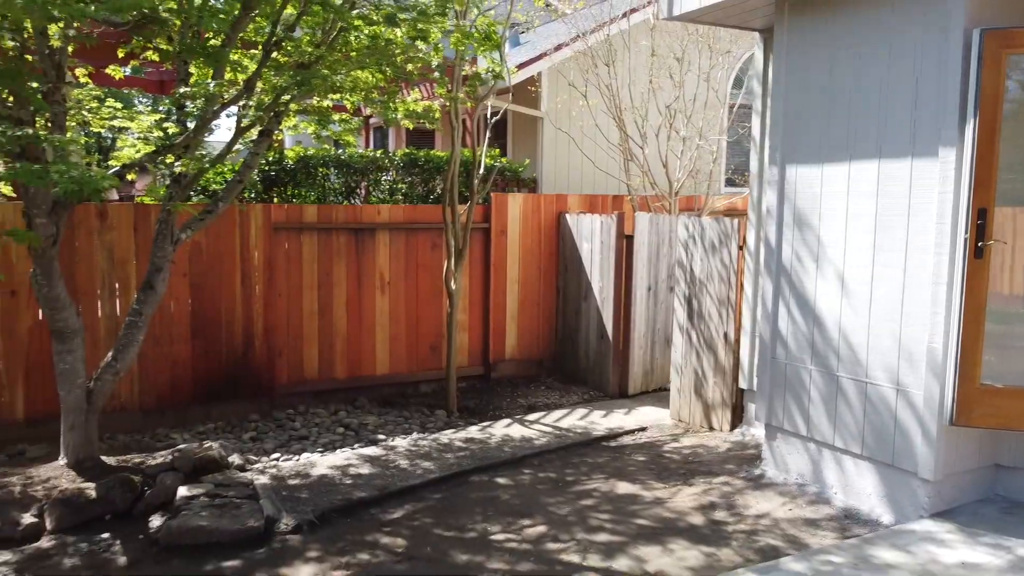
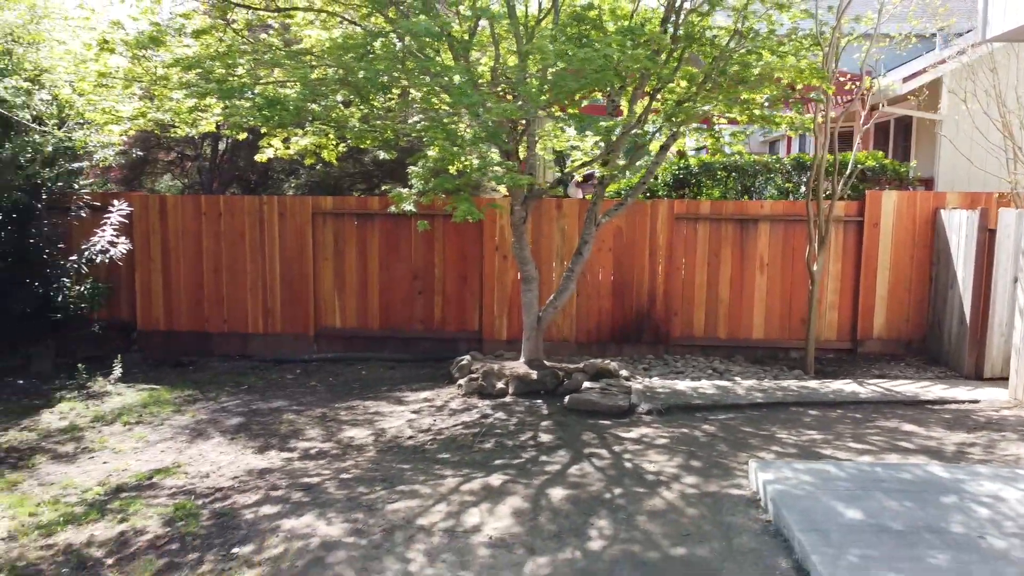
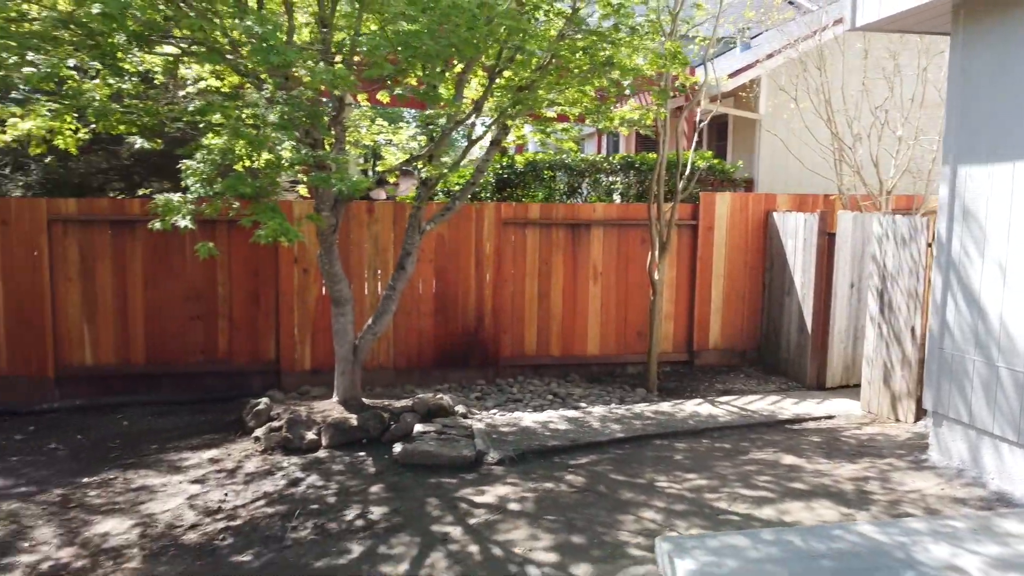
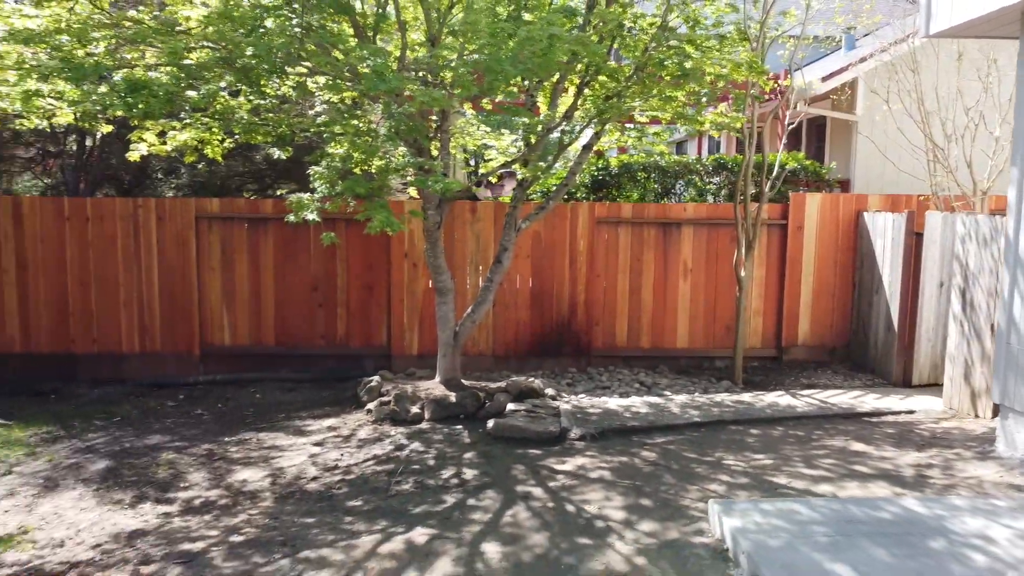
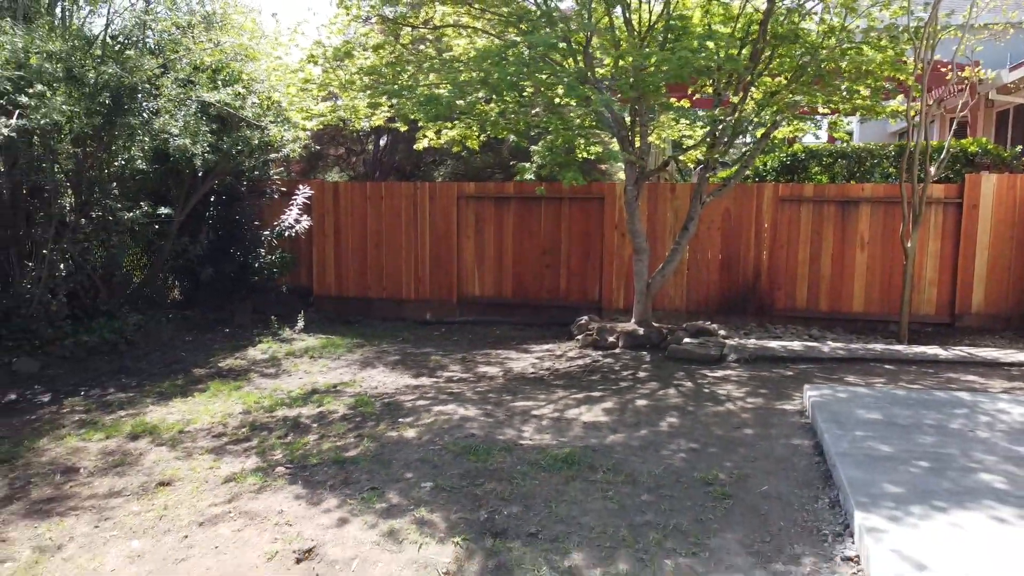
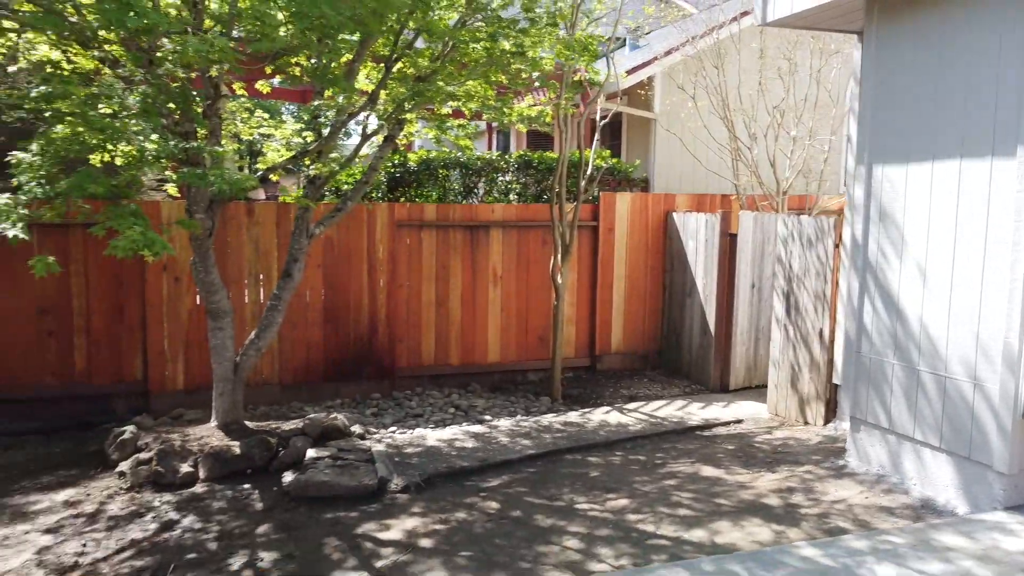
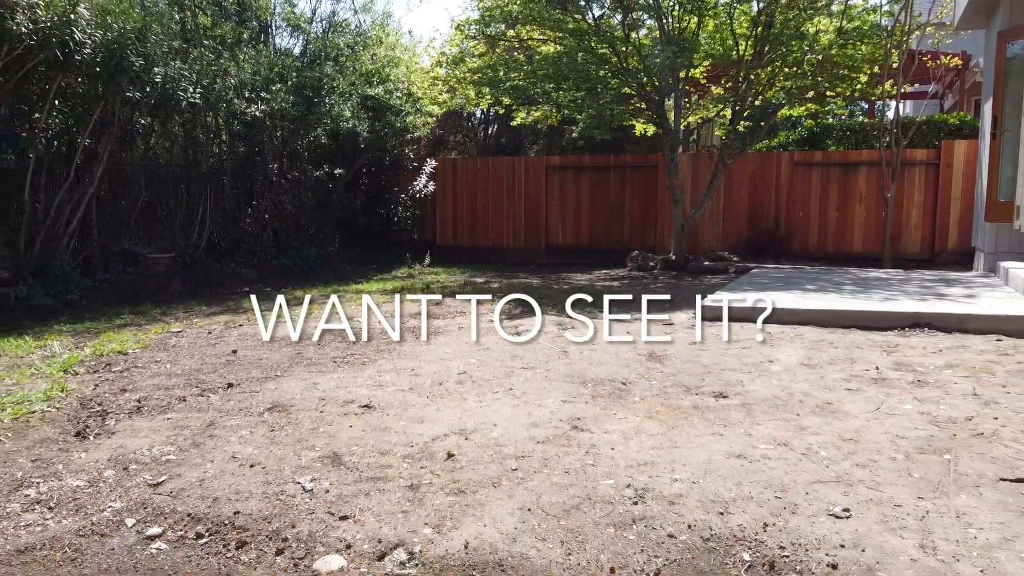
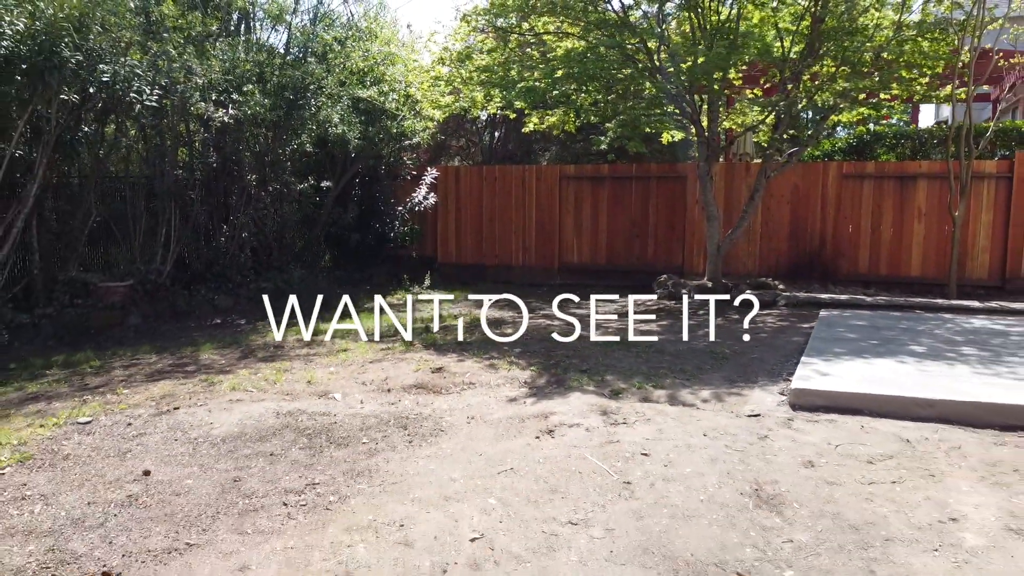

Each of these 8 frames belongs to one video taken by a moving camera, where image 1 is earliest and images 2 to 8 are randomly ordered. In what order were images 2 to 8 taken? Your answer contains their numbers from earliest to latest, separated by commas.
6, 3, 4, 2, 5, 8, 7
